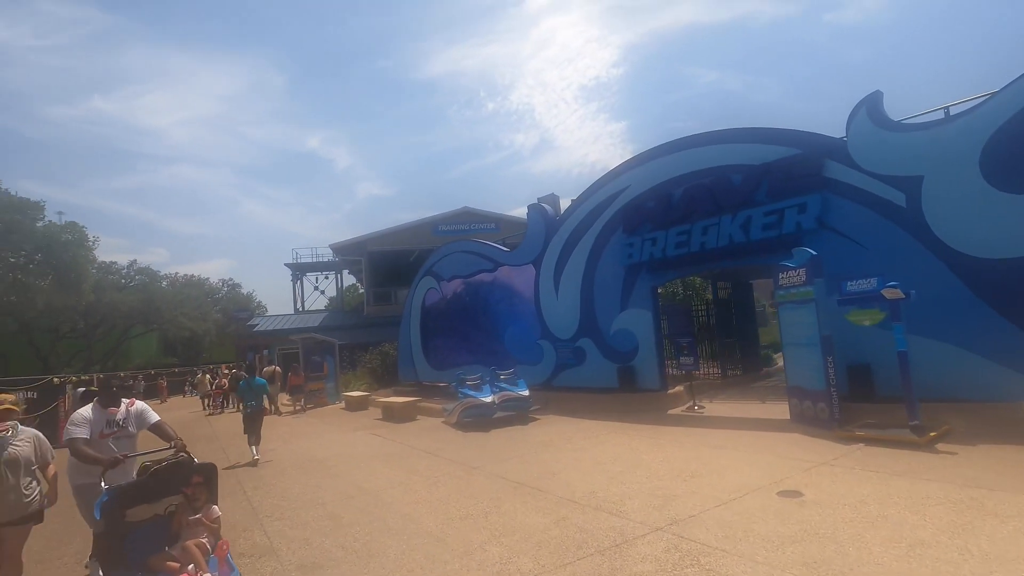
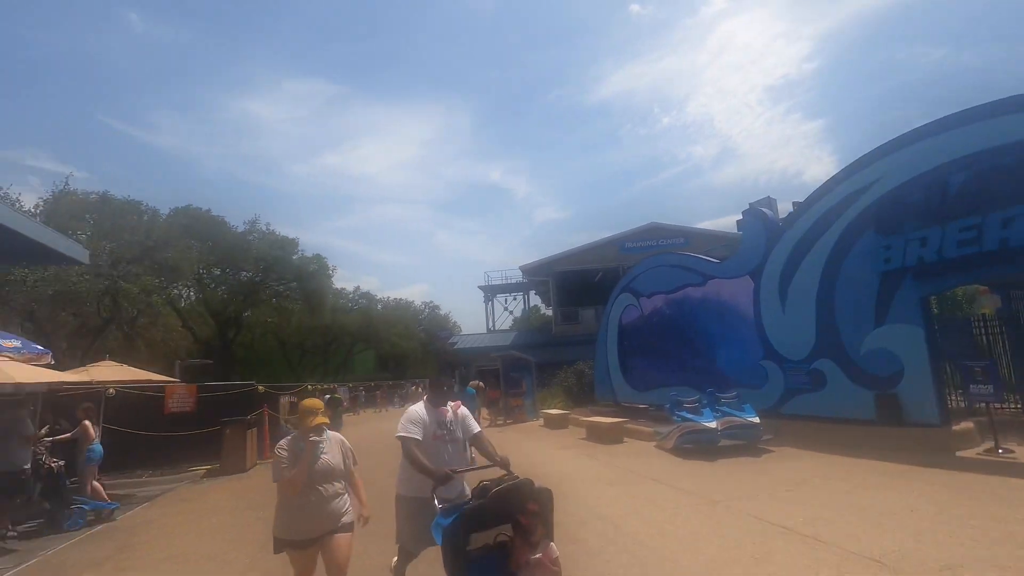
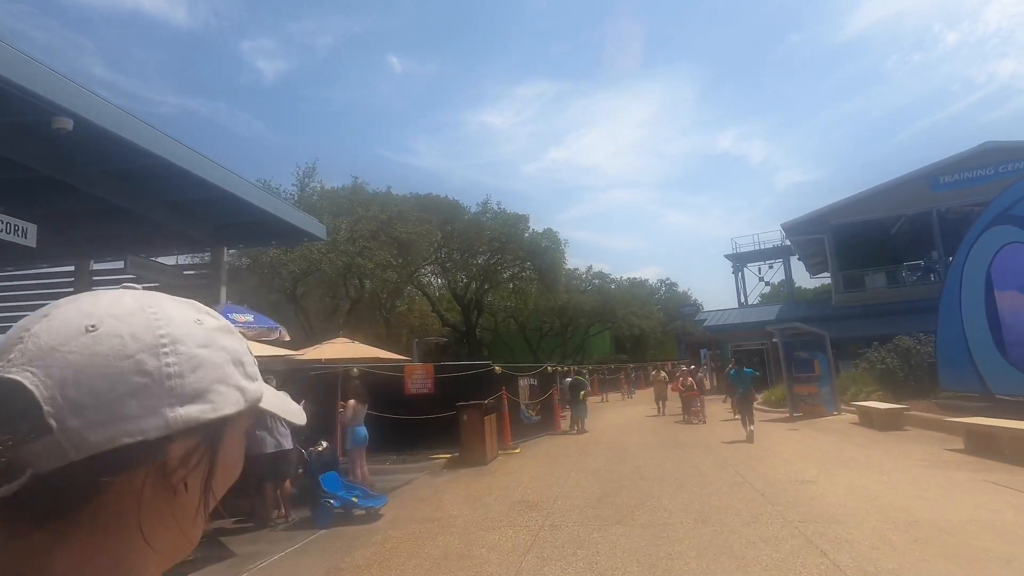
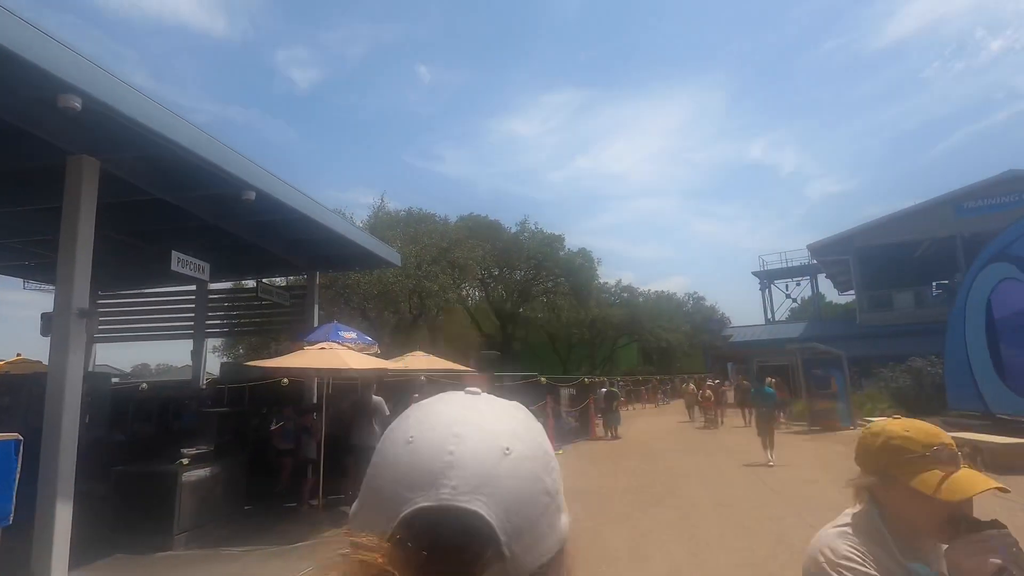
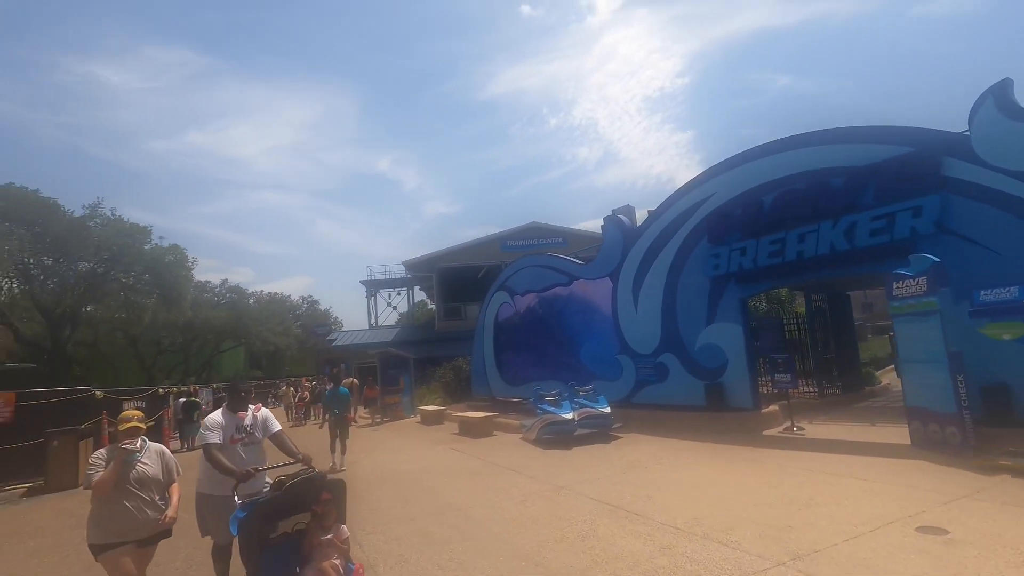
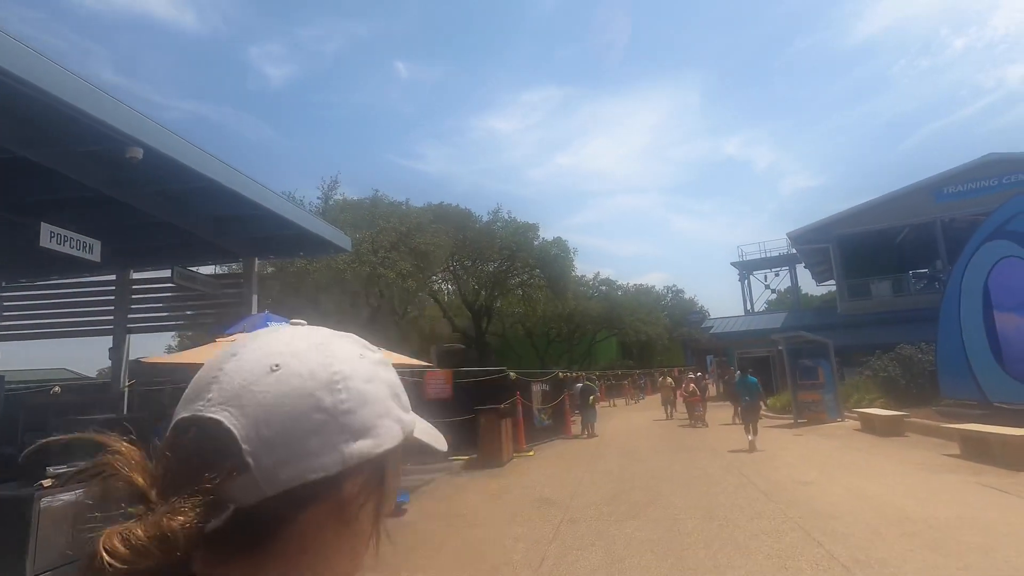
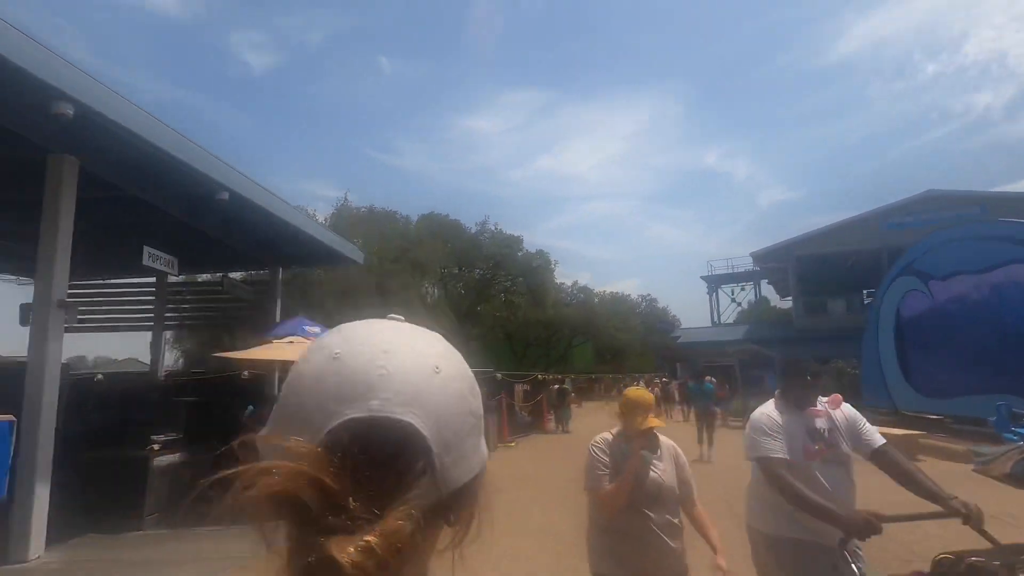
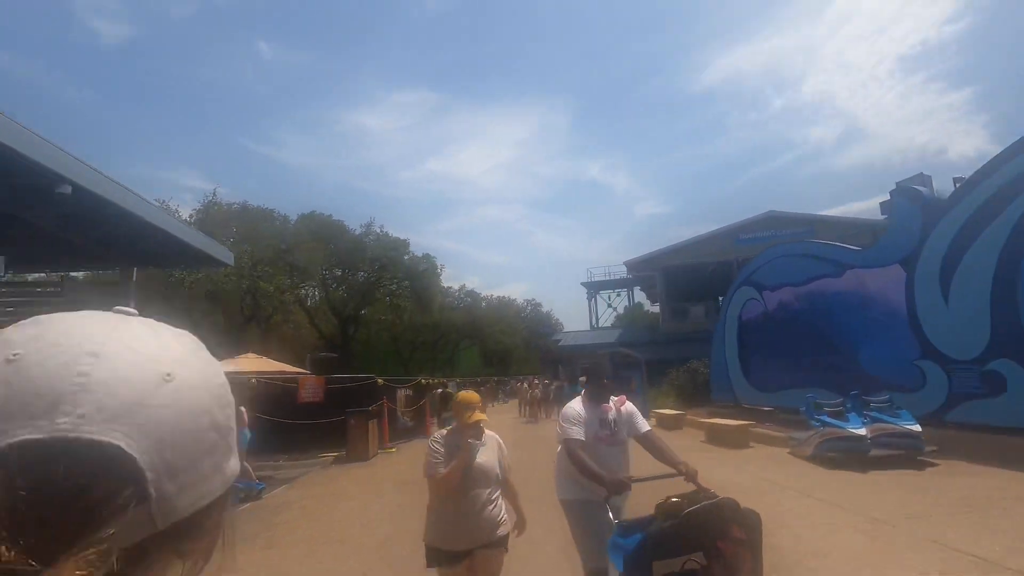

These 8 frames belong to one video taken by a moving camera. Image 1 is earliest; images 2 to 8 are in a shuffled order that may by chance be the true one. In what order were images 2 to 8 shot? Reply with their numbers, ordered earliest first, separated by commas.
5, 2, 8, 7, 4, 6, 3
